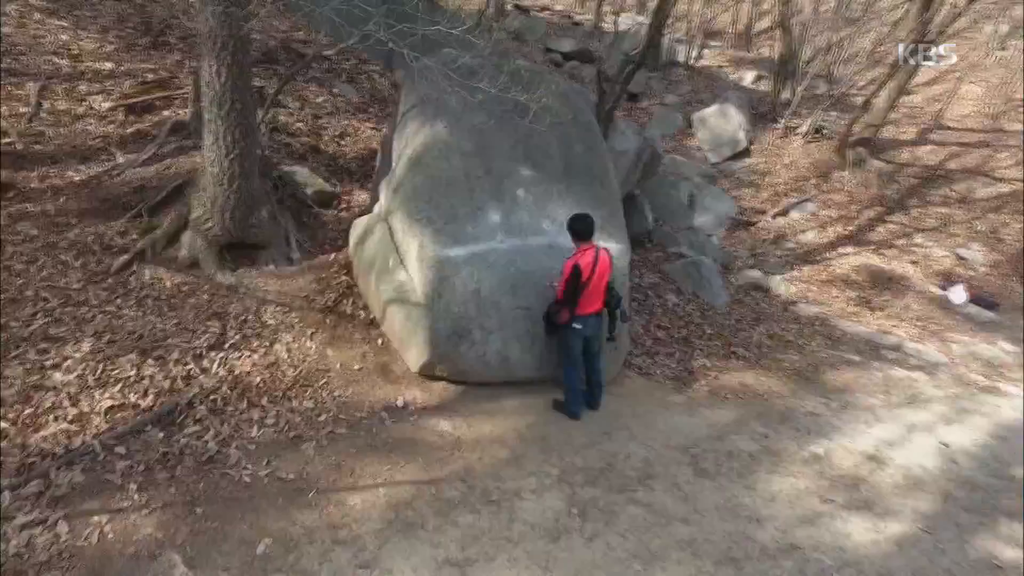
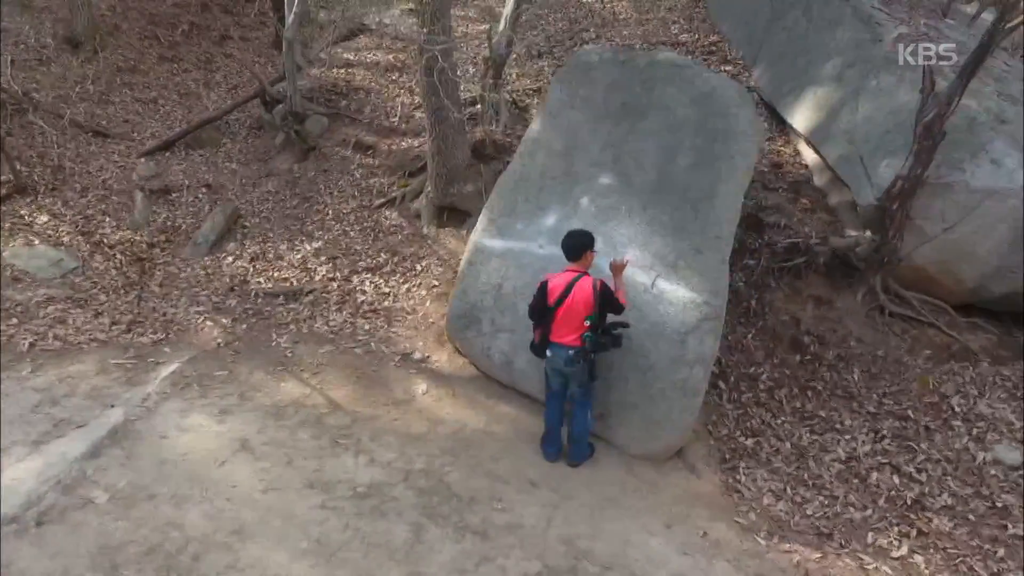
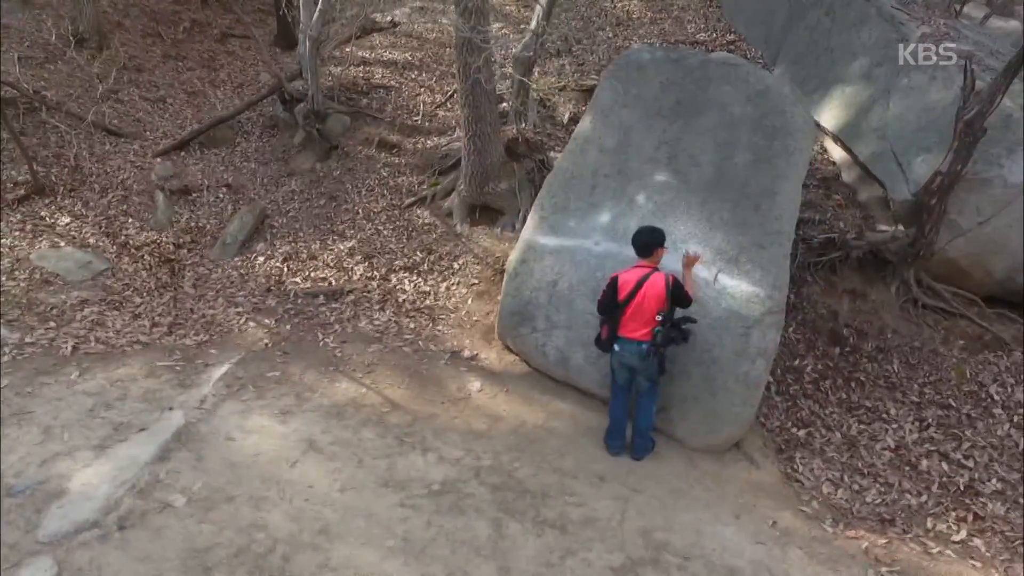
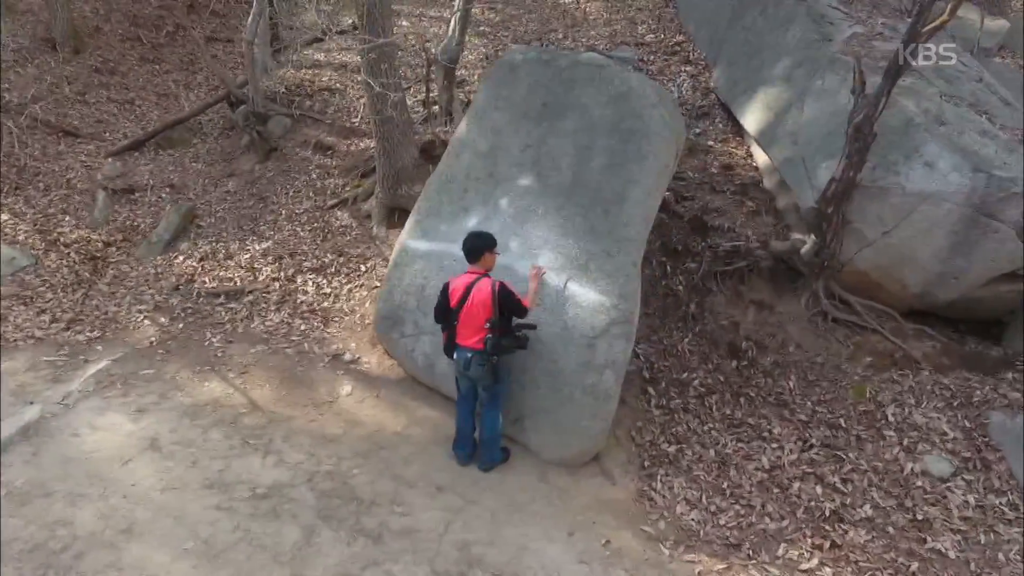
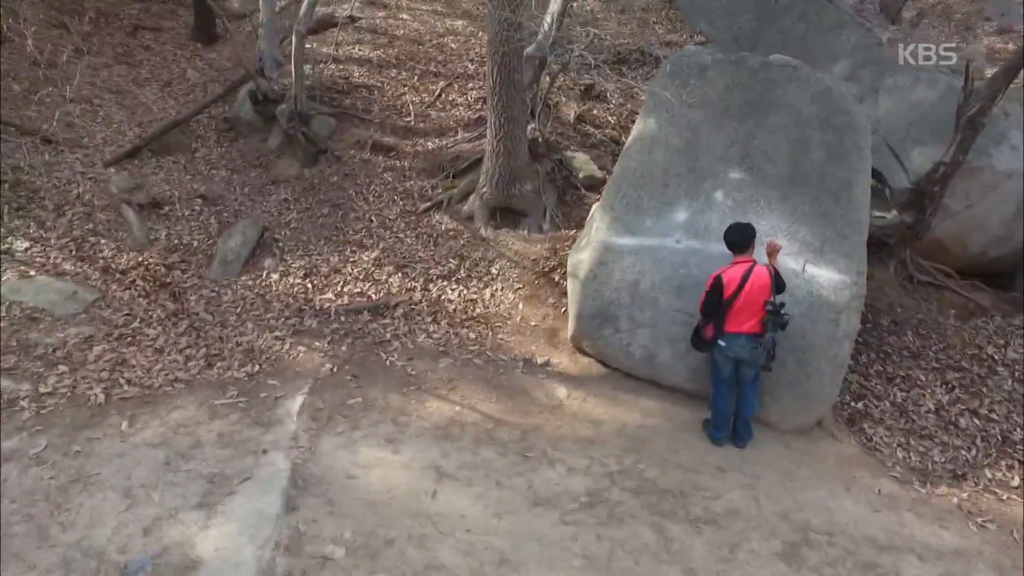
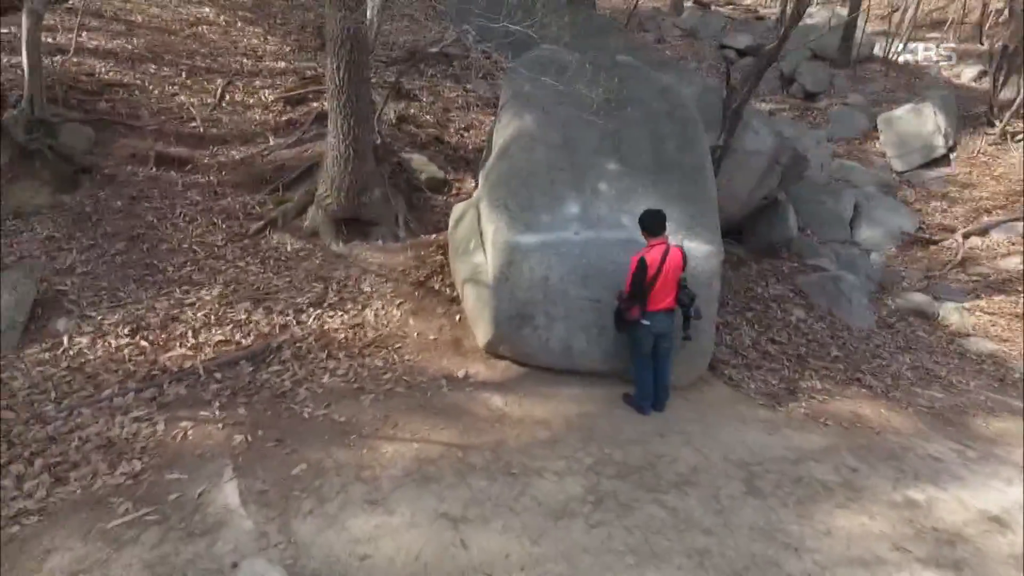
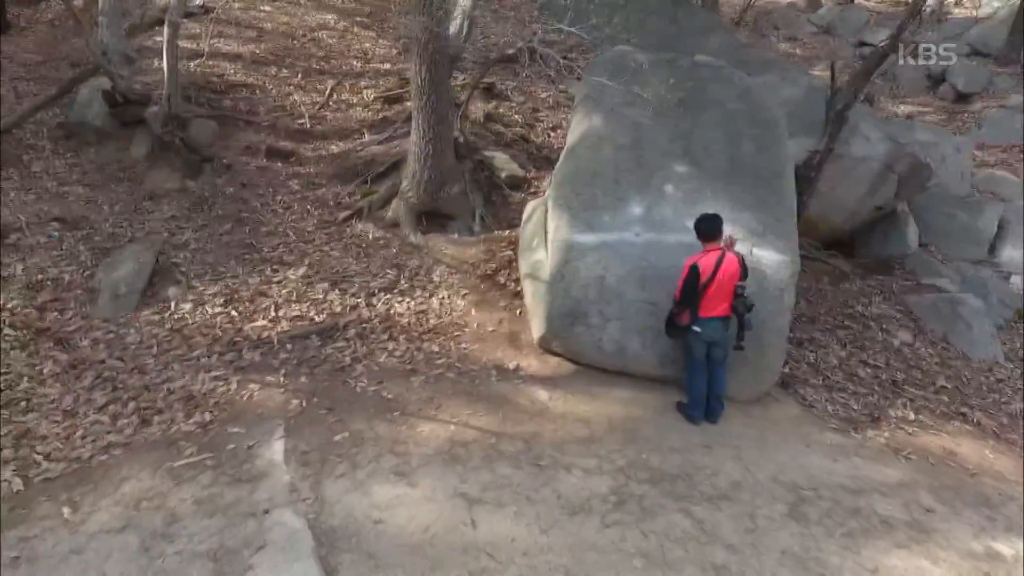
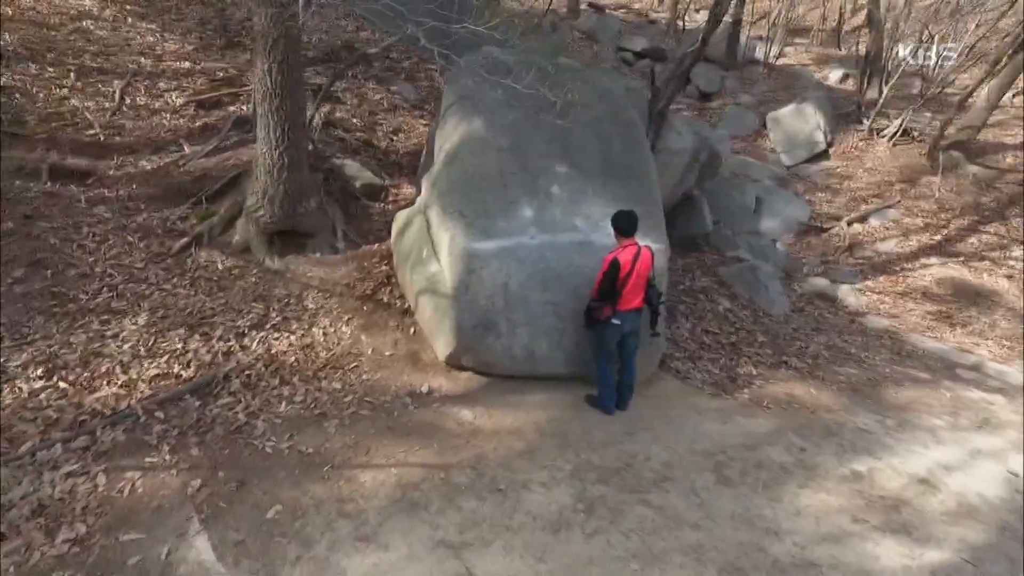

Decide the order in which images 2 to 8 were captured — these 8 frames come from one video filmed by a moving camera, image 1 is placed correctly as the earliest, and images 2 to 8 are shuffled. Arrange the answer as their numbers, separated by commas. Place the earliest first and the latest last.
8, 6, 7, 5, 3, 2, 4
